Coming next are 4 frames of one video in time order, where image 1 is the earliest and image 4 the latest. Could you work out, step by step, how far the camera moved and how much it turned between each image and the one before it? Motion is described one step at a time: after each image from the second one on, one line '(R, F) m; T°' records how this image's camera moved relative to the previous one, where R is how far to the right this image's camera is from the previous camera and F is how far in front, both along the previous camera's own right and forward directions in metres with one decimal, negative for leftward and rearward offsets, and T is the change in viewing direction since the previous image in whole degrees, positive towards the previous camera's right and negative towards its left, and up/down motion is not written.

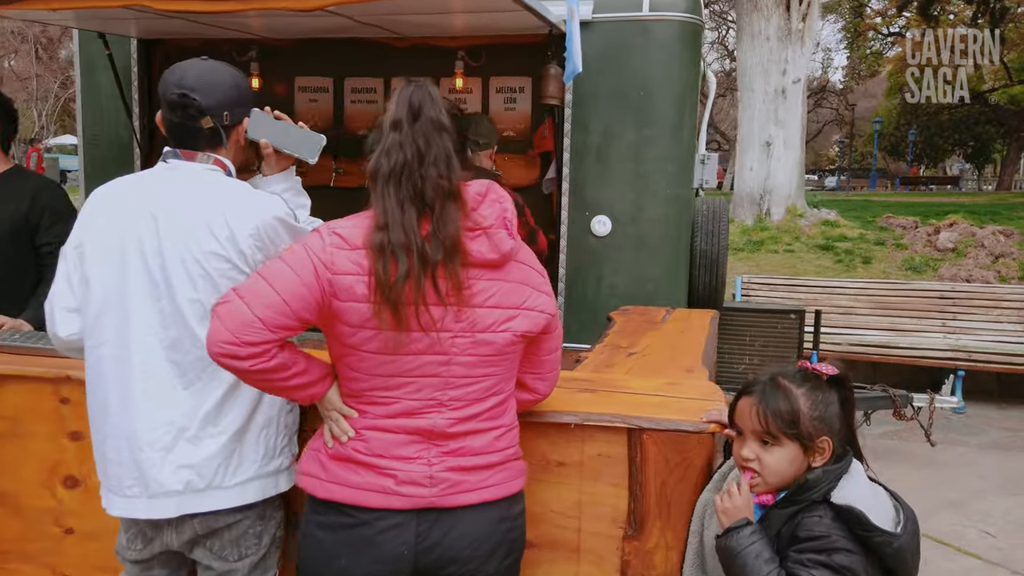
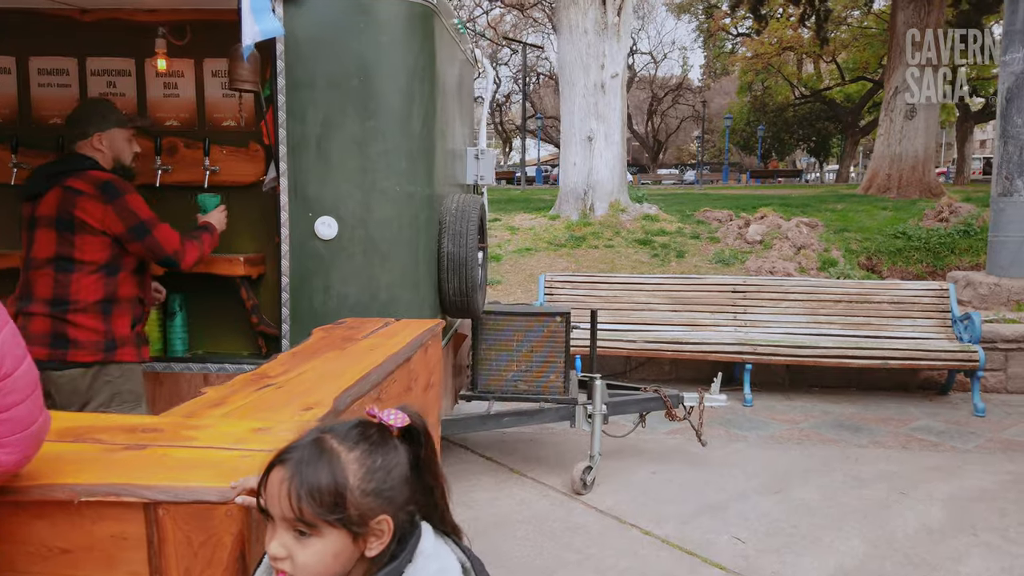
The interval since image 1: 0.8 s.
(+0.8, +0.3) m; +9°
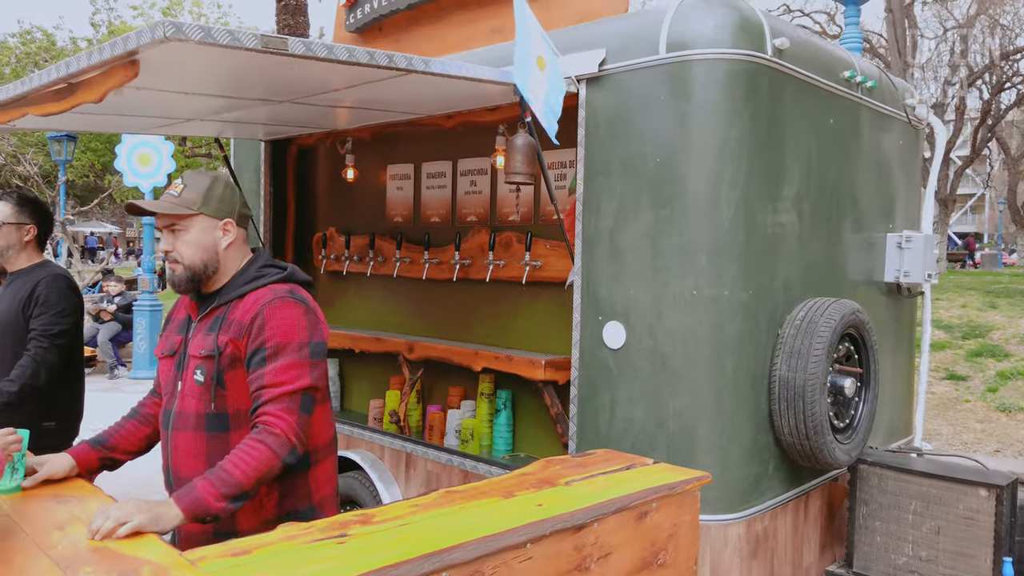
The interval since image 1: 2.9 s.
(+0.8, +1.0) m; -41°
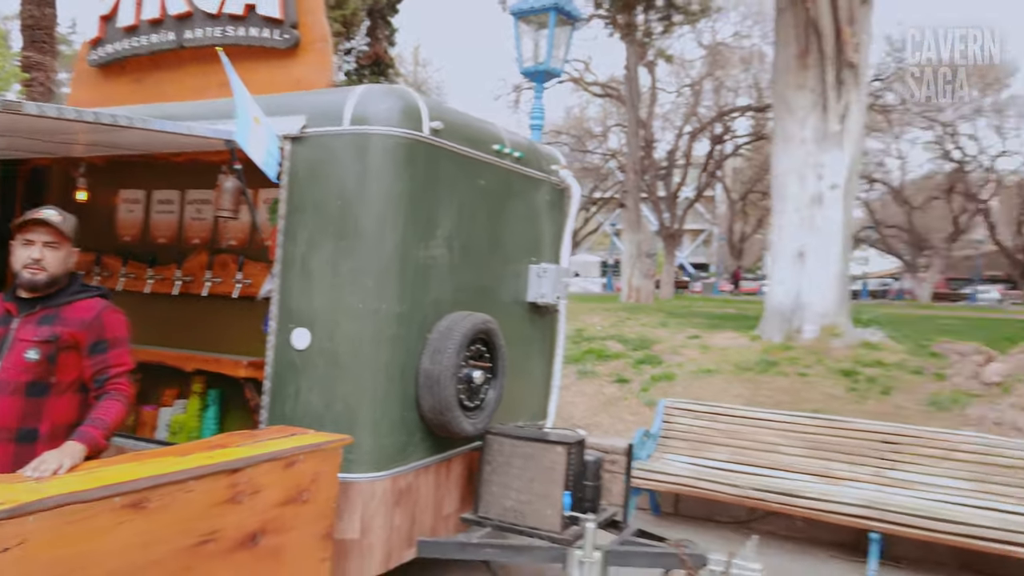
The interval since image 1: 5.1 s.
(+0.4, -1.0) m; +16°
